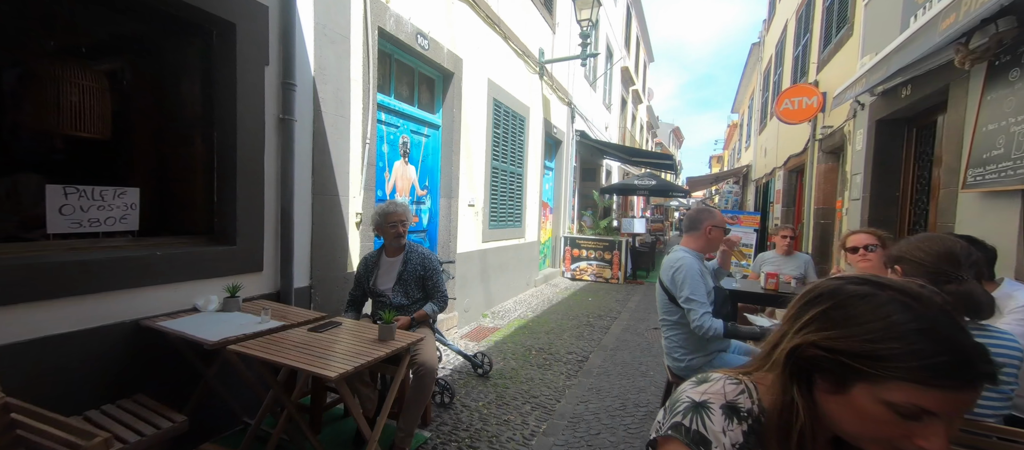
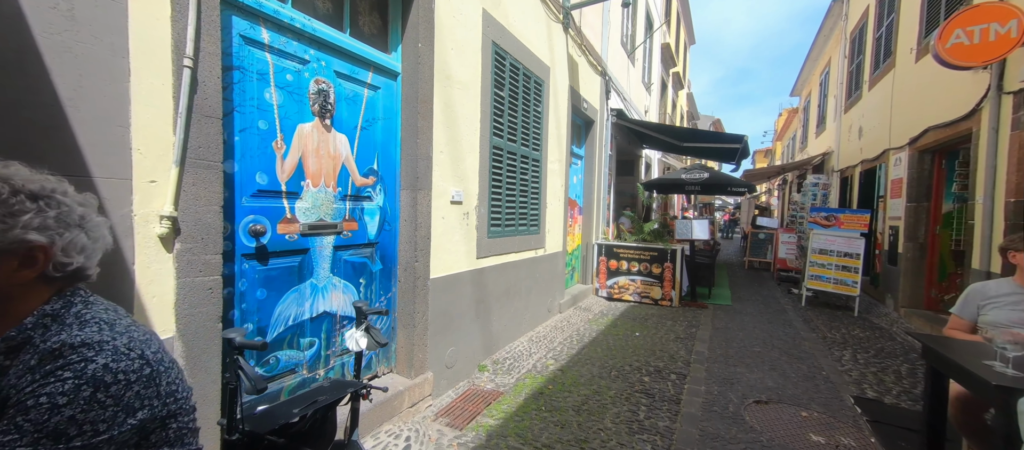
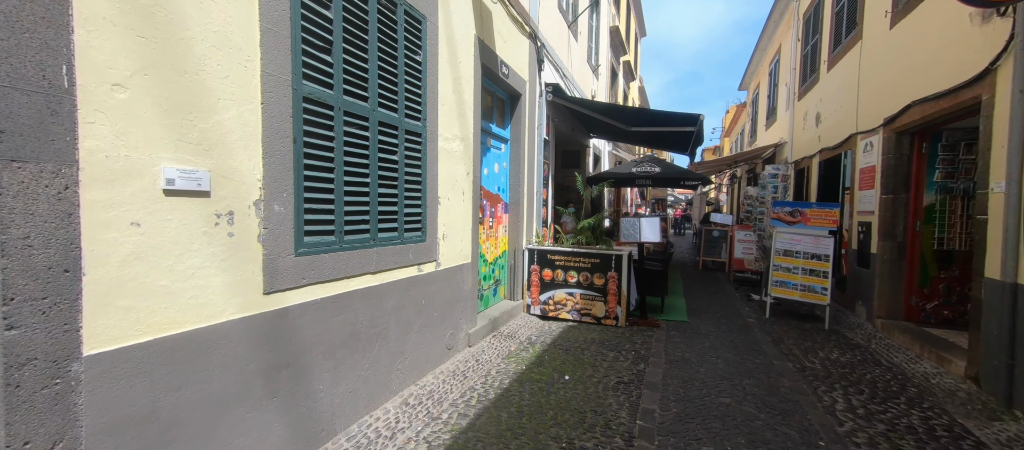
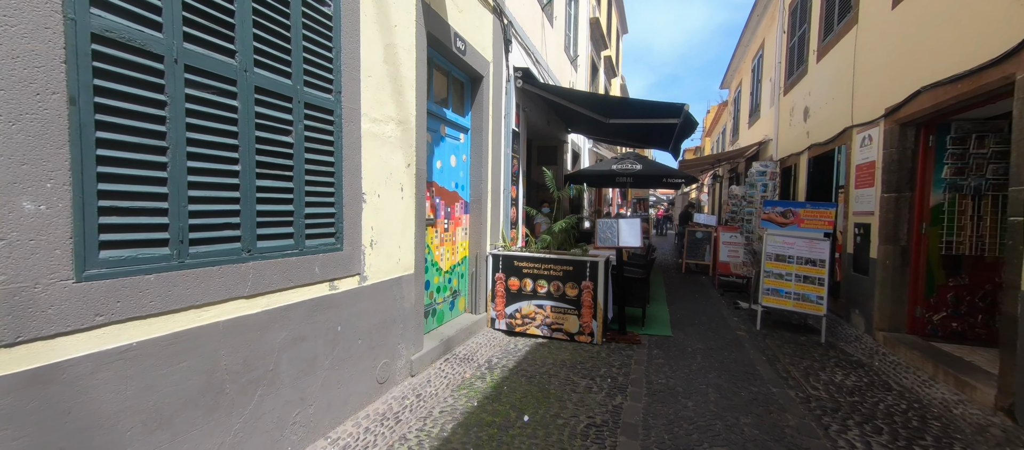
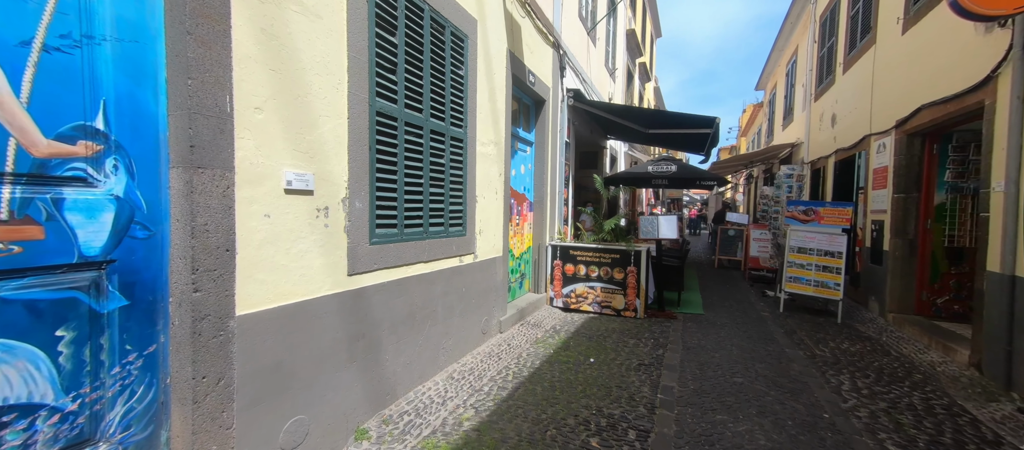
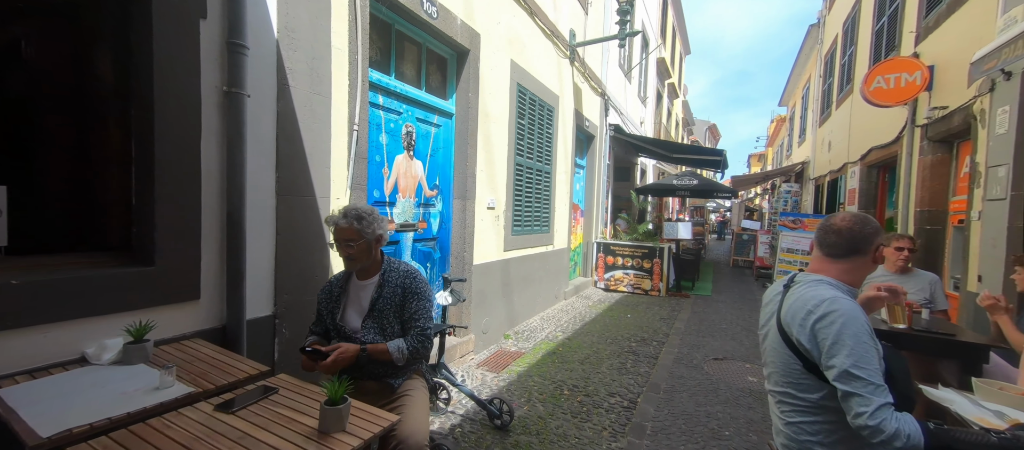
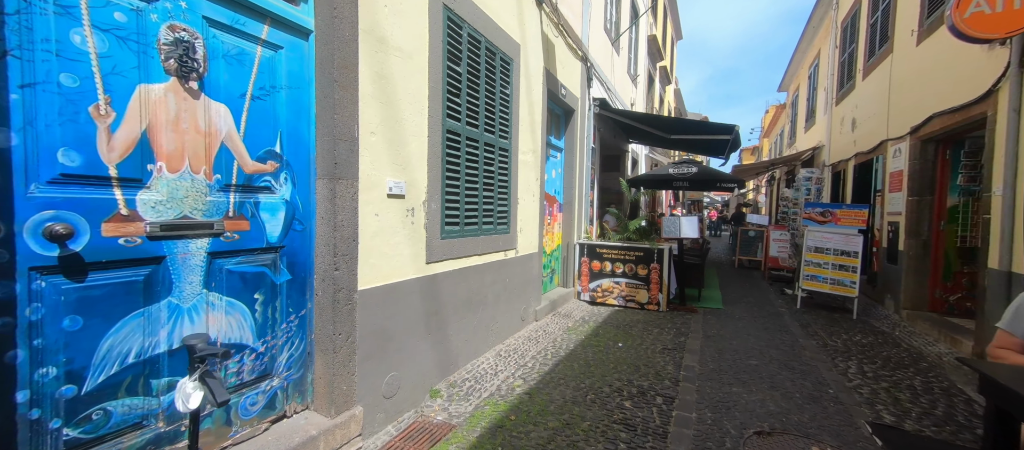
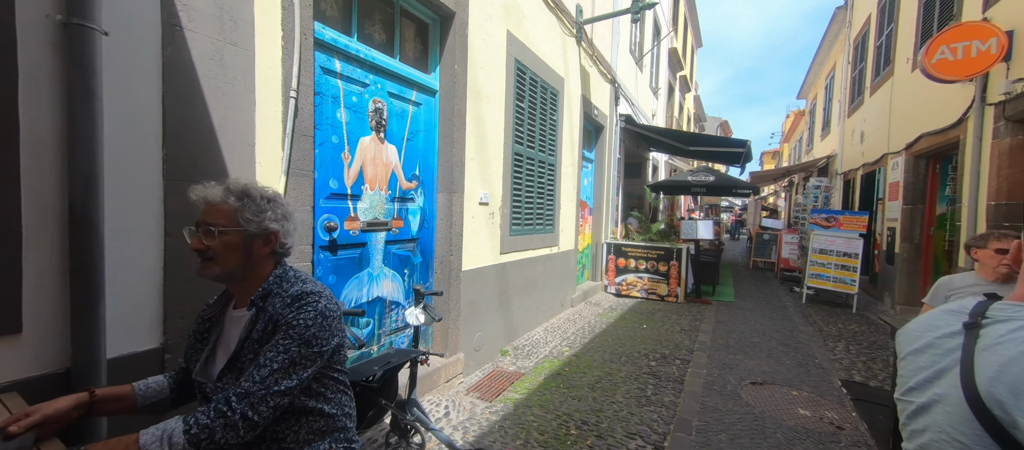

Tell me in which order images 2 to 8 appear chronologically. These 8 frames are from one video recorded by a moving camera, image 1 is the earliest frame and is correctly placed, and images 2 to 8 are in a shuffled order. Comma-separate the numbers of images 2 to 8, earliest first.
6, 8, 2, 7, 5, 3, 4
